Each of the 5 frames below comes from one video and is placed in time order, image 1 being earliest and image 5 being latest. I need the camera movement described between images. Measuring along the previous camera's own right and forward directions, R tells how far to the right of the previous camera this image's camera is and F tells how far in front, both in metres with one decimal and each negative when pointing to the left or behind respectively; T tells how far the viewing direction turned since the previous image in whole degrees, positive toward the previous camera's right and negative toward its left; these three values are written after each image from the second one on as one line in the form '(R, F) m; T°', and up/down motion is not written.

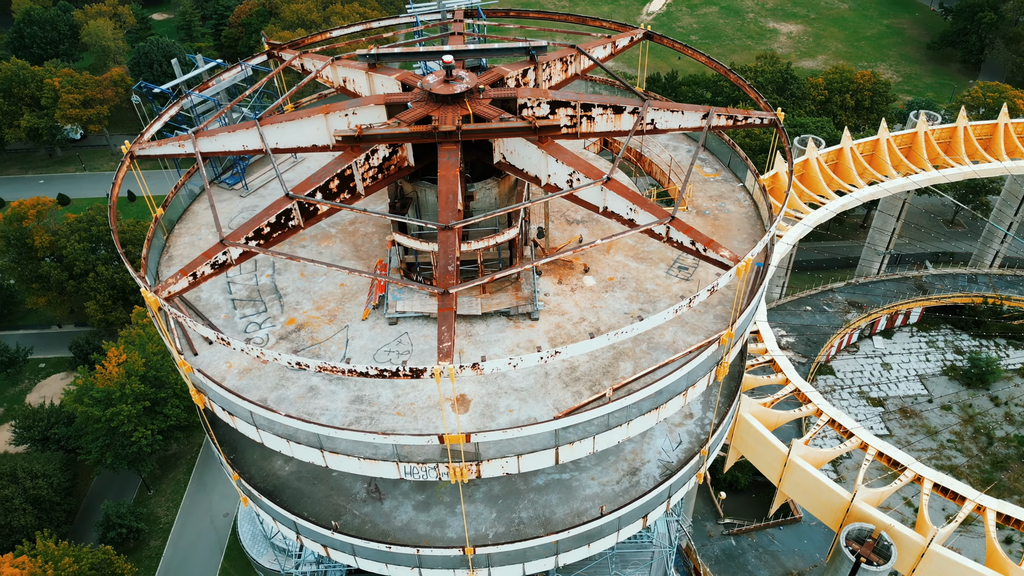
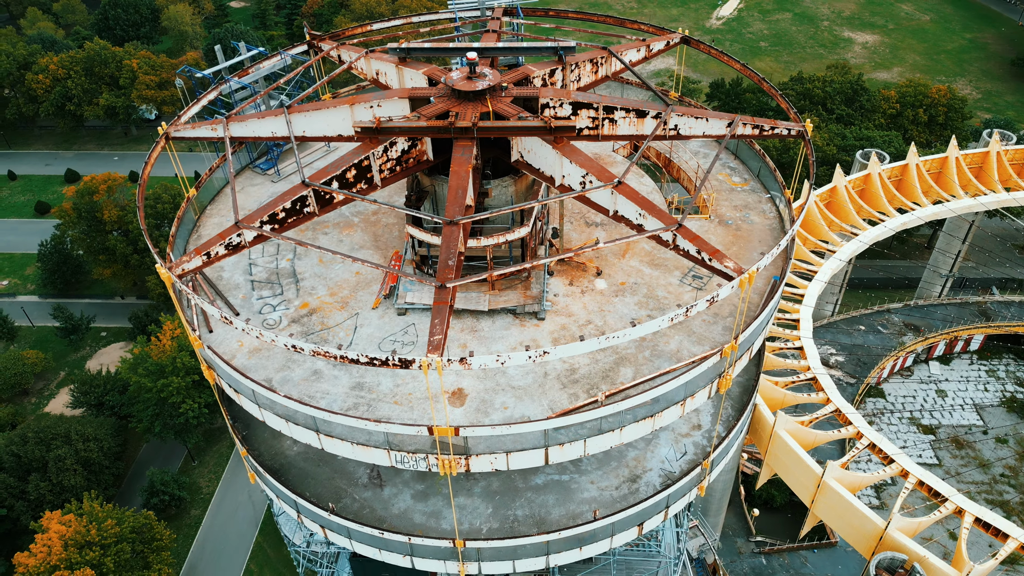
(+1.6, 0.0) m; -4°
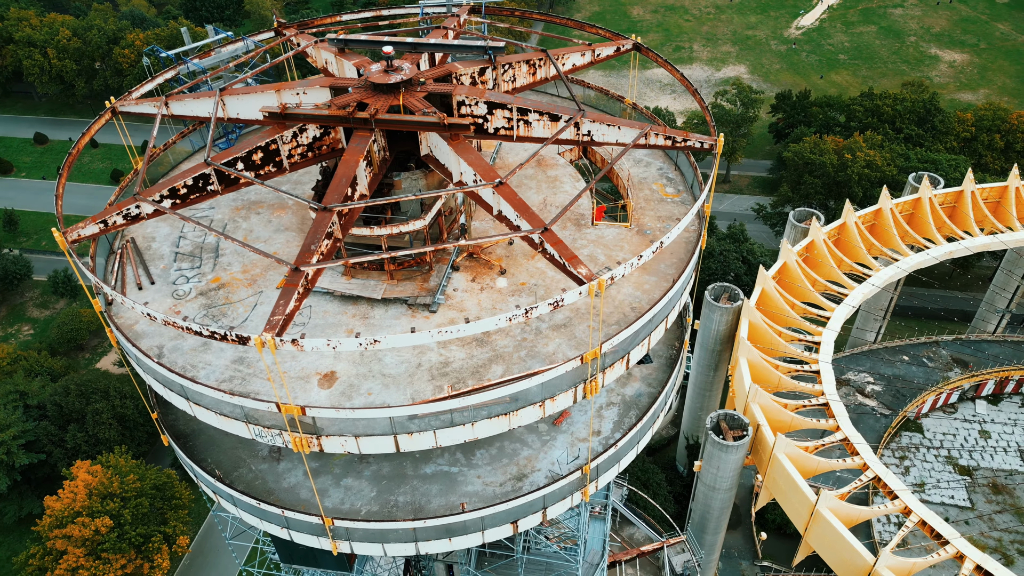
(+6.2, -0.1) m; -5°
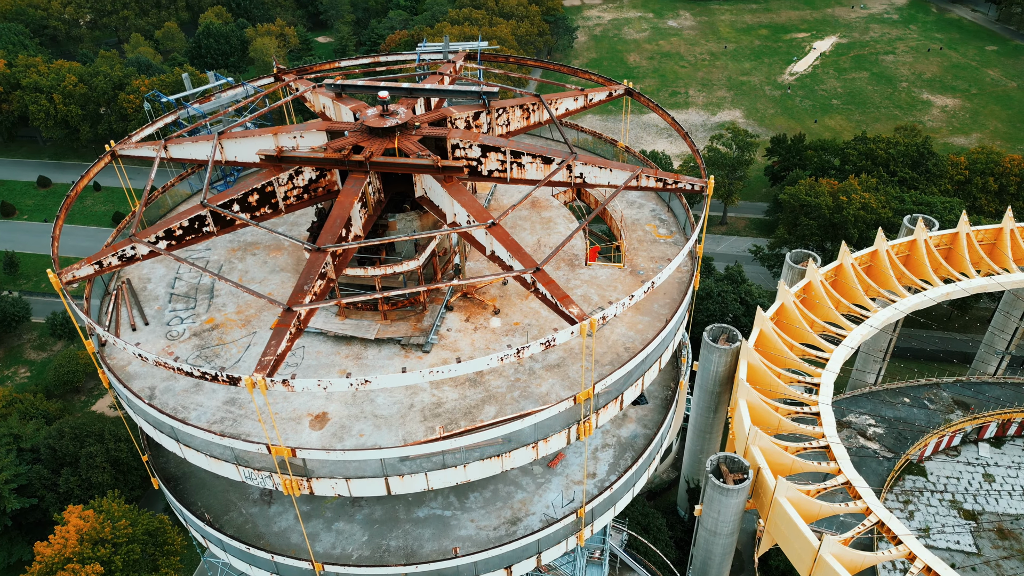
(+0.2, -0.1) m; 0°
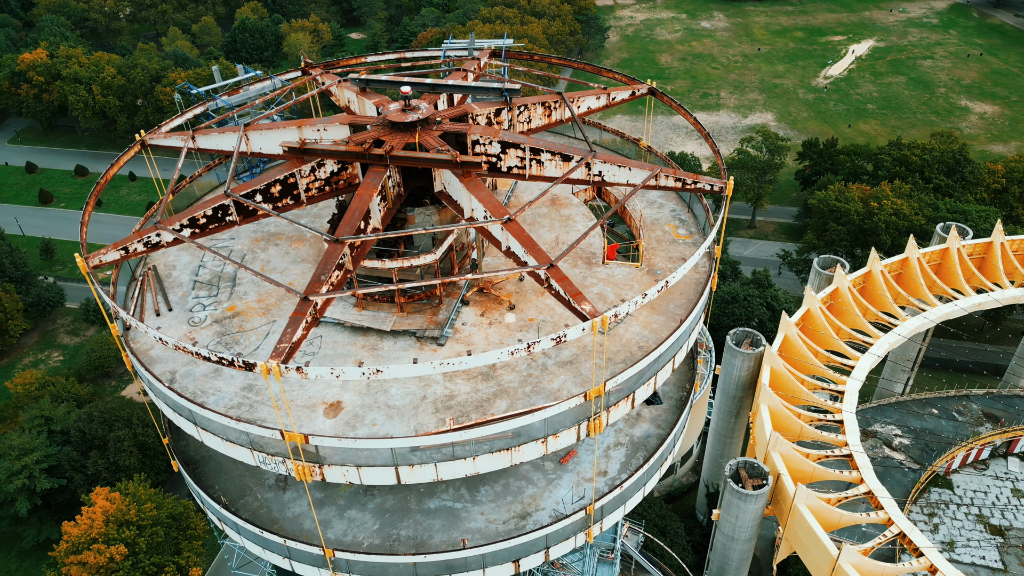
(+0.4, -0.2) m; -2°
